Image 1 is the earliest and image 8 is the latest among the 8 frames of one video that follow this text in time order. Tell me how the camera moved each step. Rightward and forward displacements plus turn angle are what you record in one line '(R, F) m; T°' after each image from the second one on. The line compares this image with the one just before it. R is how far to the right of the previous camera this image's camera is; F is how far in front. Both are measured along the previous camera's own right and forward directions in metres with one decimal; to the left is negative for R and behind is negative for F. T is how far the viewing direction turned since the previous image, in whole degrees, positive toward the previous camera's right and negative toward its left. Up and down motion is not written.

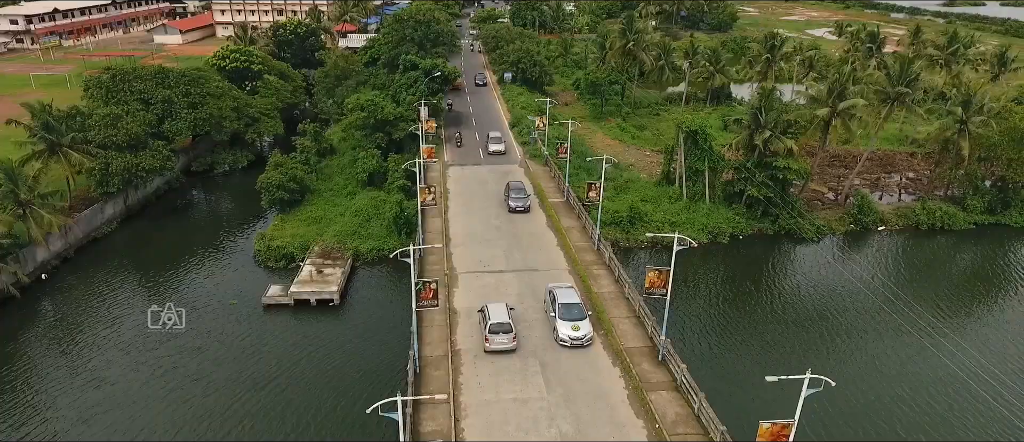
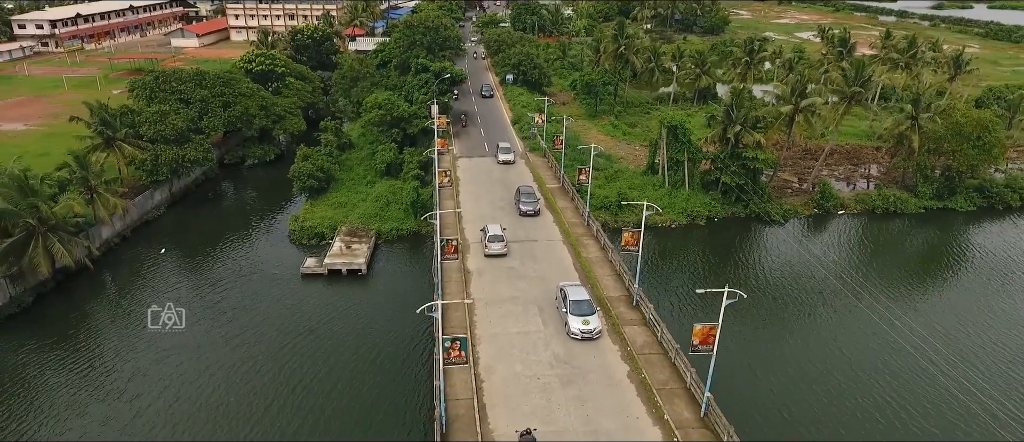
(-0.1, -4.8) m; 0°
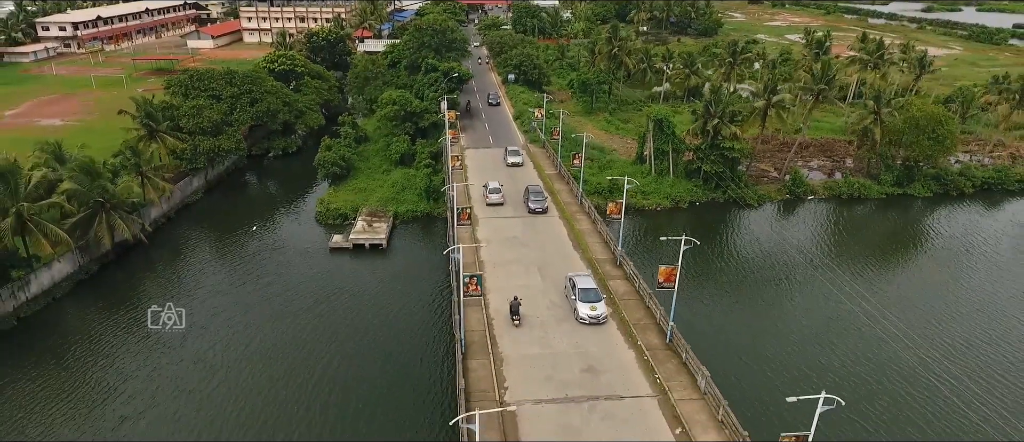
(-0.2, -4.6) m; 0°
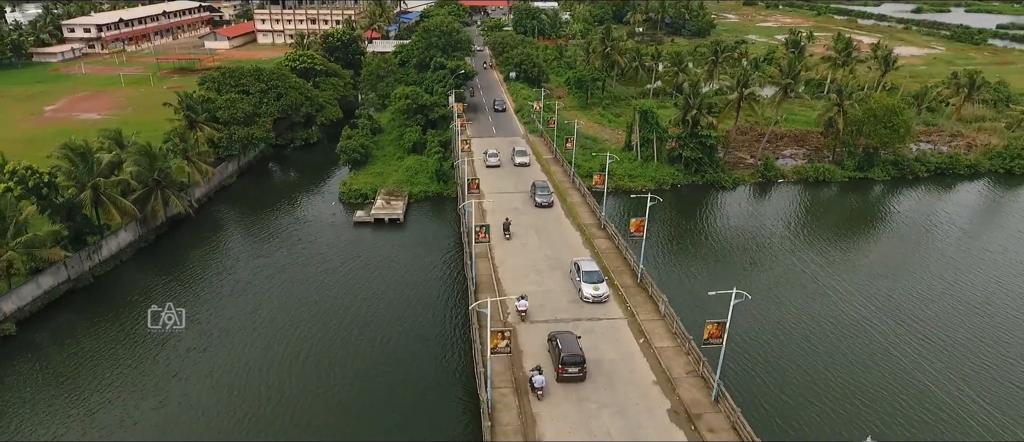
(0.0, -5.4) m; 0°
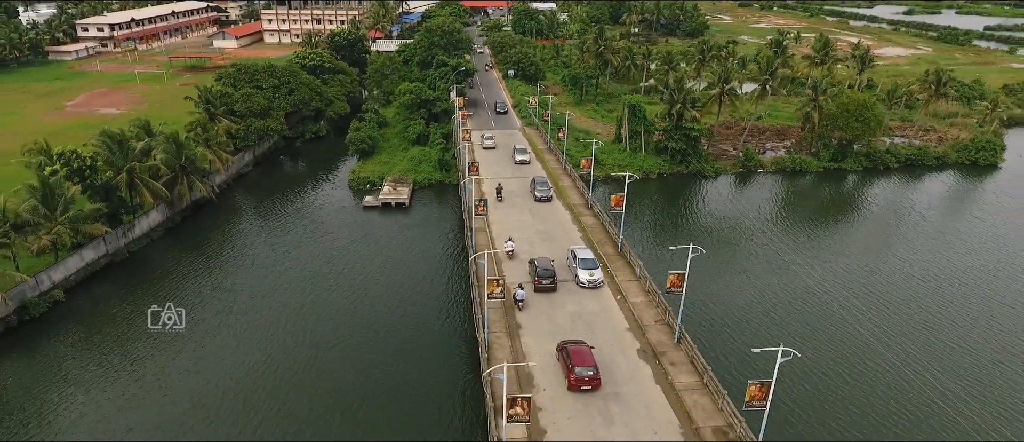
(+0.2, -3.7) m; 0°
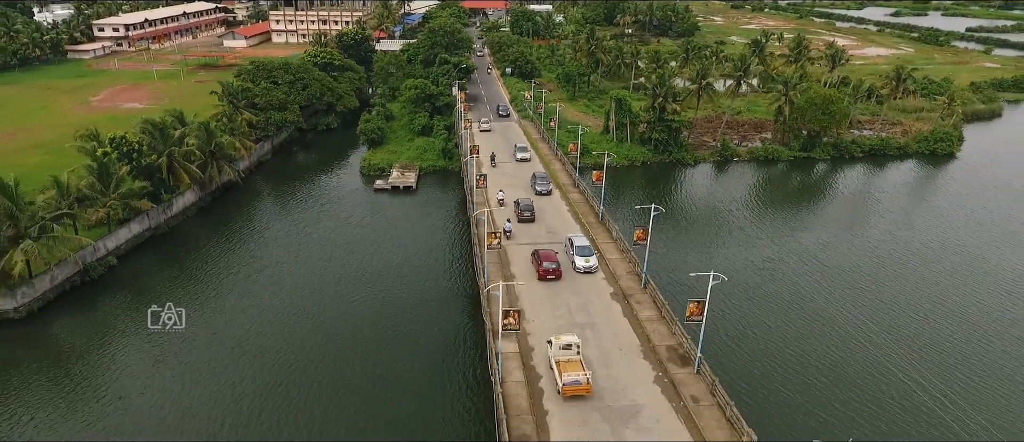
(+0.2, -5.1) m; 0°
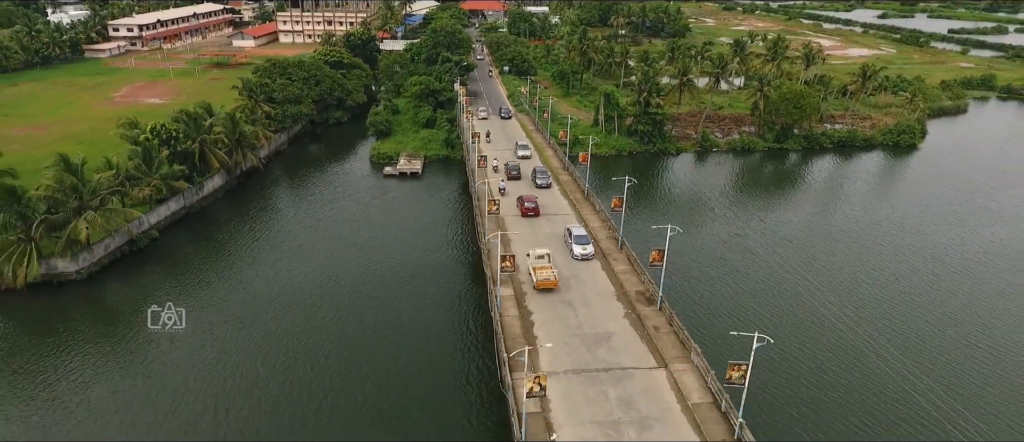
(+0.1, -5.2) m; 0°
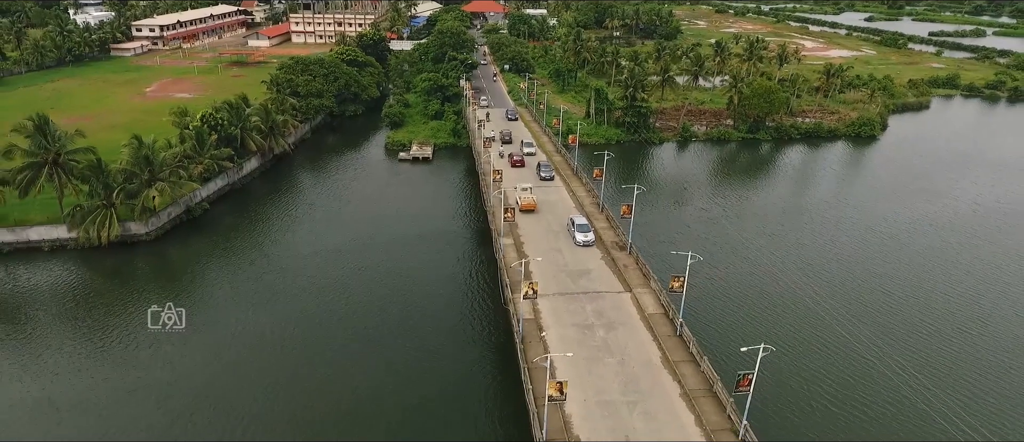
(-0.1, -7.5) m; 0°
